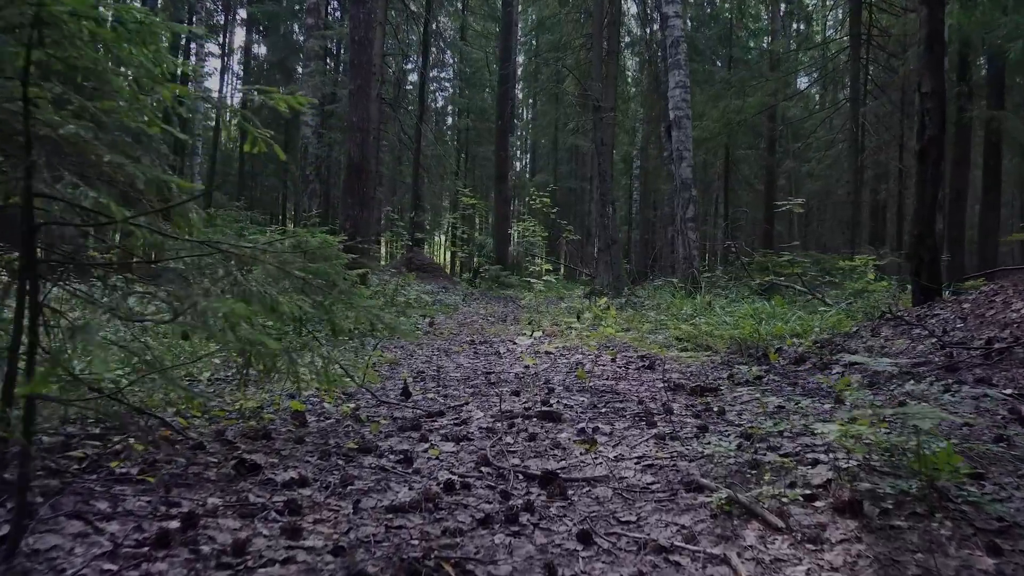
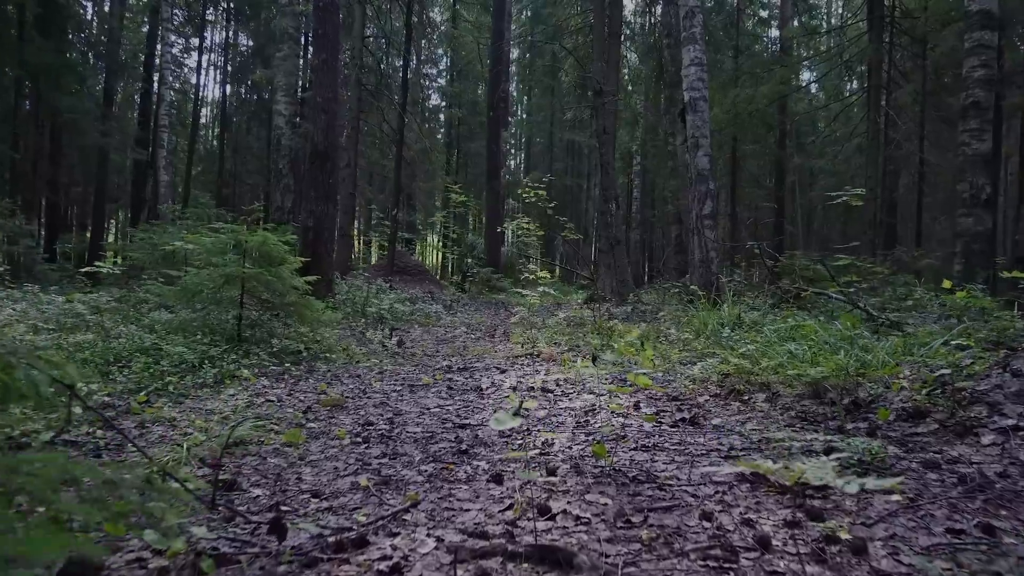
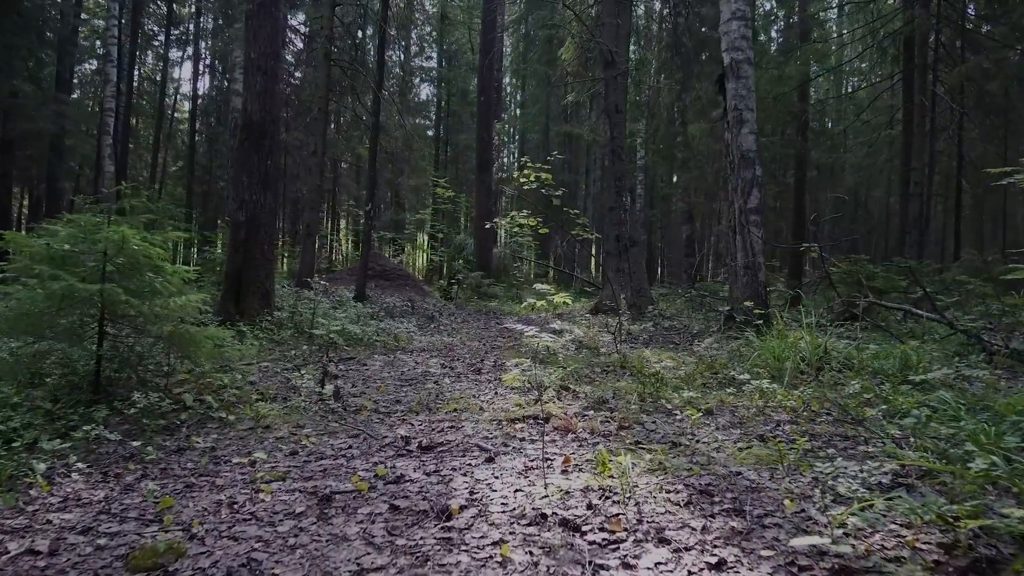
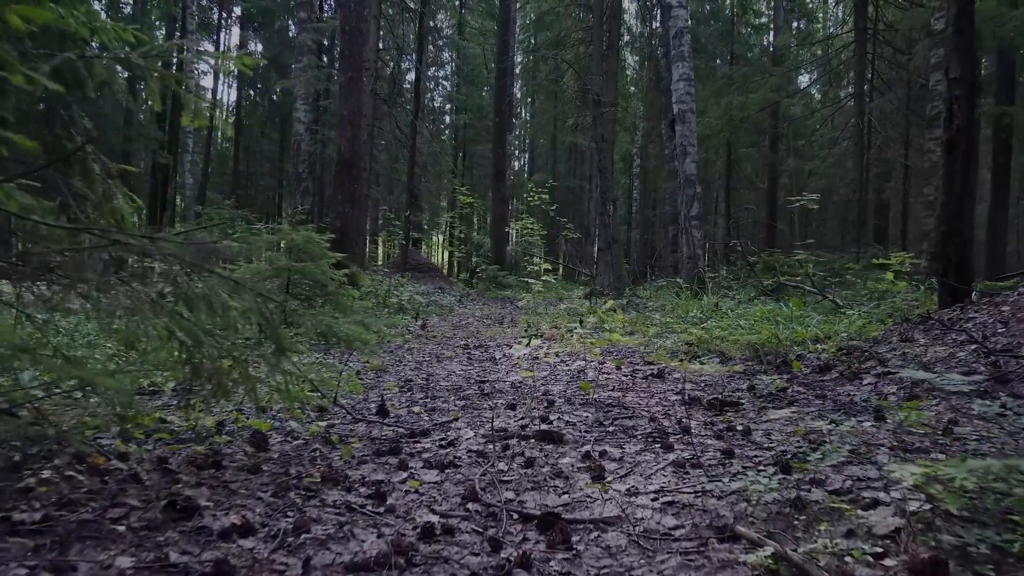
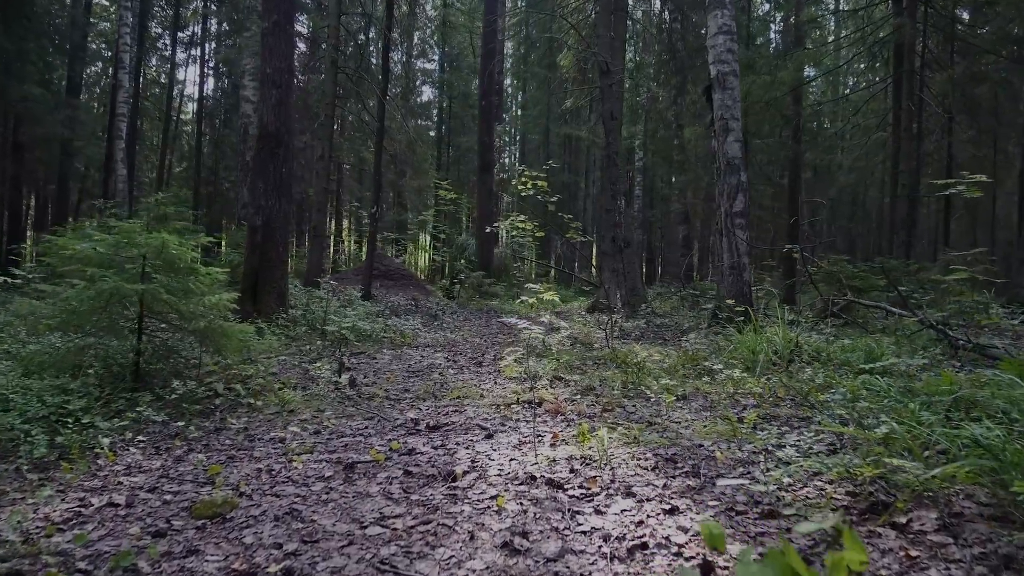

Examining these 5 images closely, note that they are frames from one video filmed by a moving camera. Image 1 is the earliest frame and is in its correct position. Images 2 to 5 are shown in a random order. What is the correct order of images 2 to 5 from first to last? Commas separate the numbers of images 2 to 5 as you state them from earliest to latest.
4, 2, 5, 3
